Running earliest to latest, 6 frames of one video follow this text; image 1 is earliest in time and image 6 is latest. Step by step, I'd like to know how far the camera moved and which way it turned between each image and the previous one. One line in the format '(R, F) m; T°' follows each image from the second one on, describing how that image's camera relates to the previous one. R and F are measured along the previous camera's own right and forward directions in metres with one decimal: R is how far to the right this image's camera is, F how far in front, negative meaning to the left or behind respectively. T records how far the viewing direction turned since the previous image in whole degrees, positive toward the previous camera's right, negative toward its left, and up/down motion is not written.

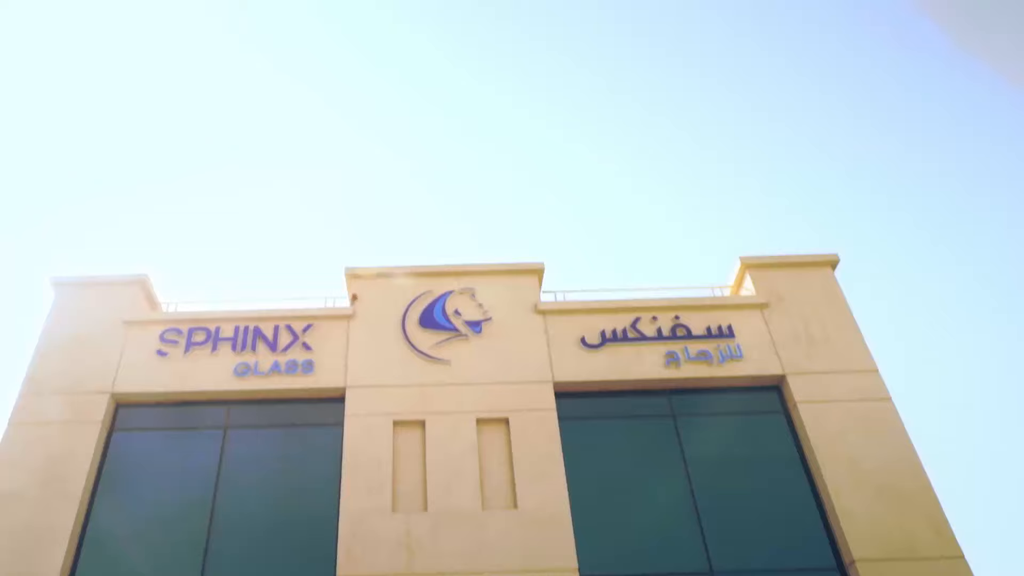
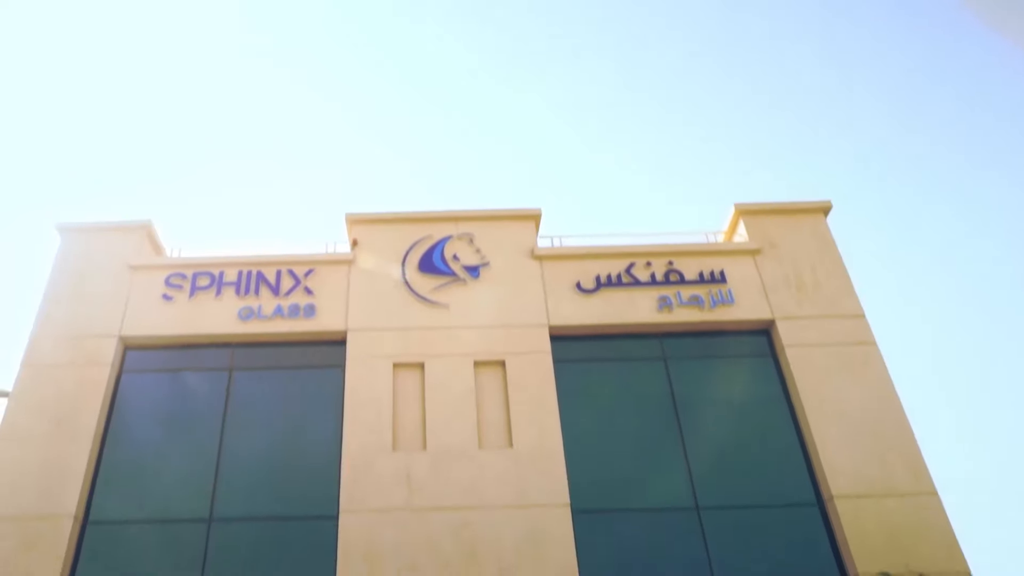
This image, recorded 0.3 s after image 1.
(+0.1, -0.3) m; 0°
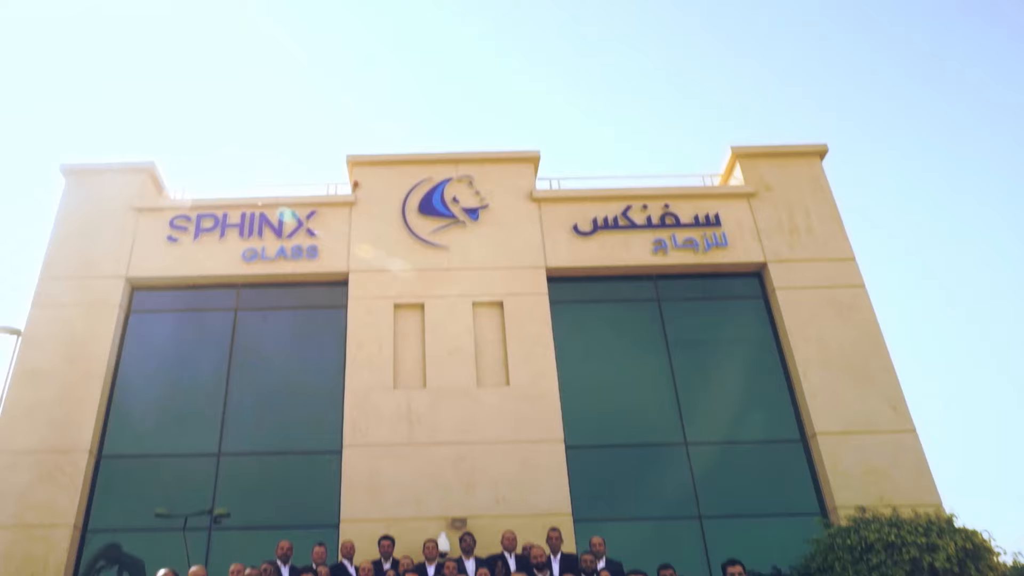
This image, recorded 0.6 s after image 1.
(+0.1, -0.3) m; 0°
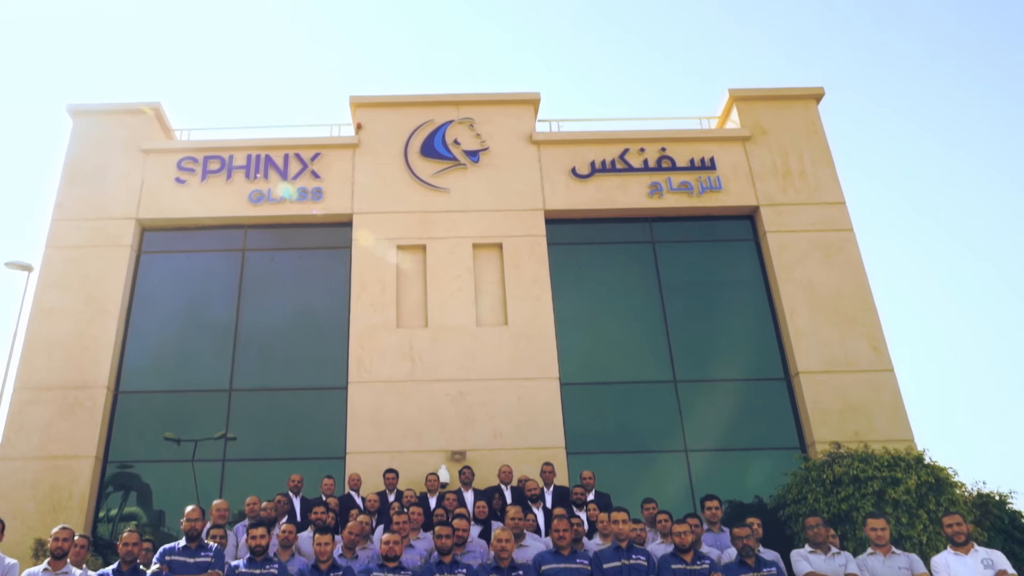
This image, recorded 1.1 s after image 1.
(+0.1, -0.5) m; 0°
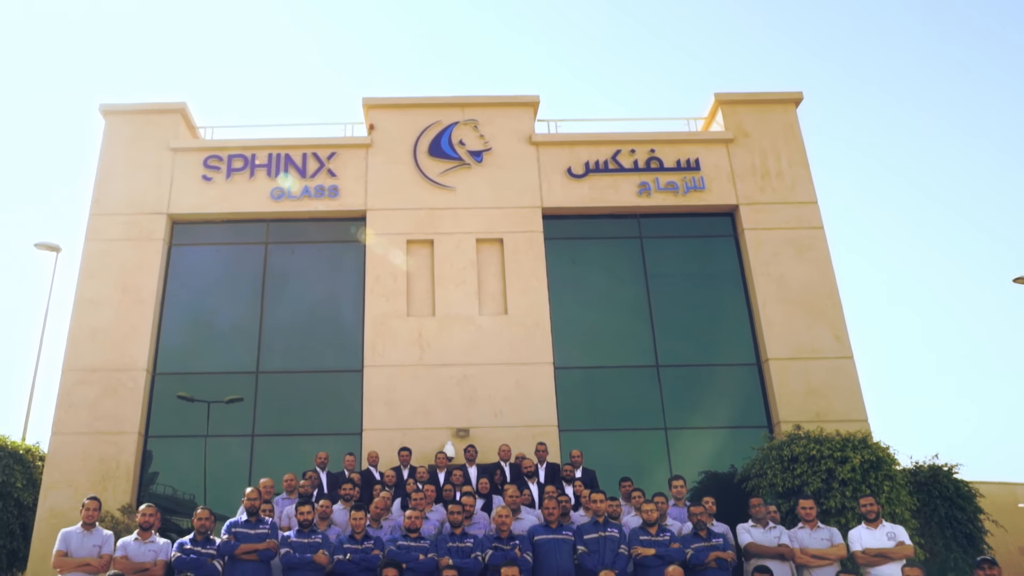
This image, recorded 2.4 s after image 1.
(0.0, -1.4) m; 0°
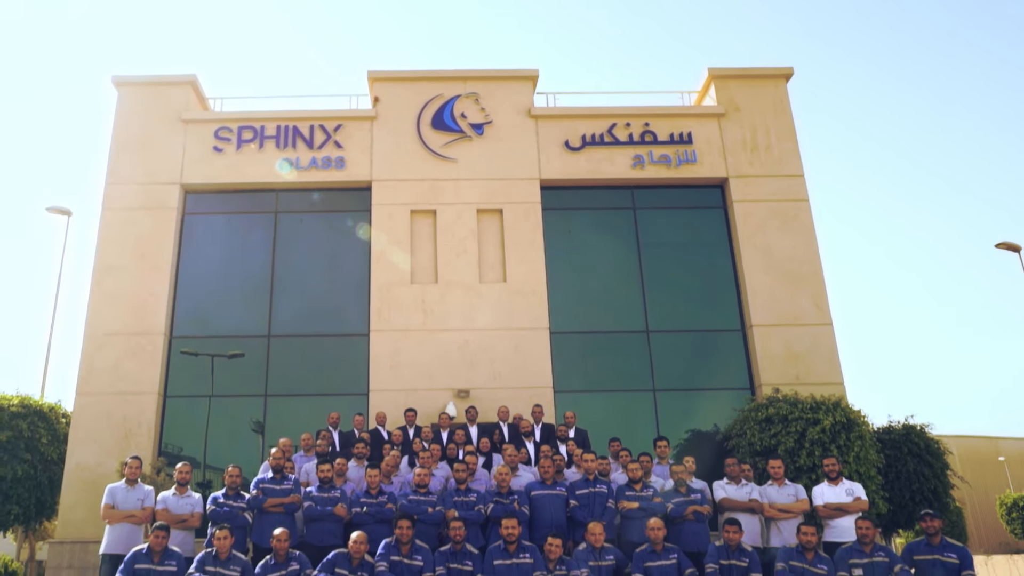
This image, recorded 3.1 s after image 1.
(0.0, -0.8) m; 0°
